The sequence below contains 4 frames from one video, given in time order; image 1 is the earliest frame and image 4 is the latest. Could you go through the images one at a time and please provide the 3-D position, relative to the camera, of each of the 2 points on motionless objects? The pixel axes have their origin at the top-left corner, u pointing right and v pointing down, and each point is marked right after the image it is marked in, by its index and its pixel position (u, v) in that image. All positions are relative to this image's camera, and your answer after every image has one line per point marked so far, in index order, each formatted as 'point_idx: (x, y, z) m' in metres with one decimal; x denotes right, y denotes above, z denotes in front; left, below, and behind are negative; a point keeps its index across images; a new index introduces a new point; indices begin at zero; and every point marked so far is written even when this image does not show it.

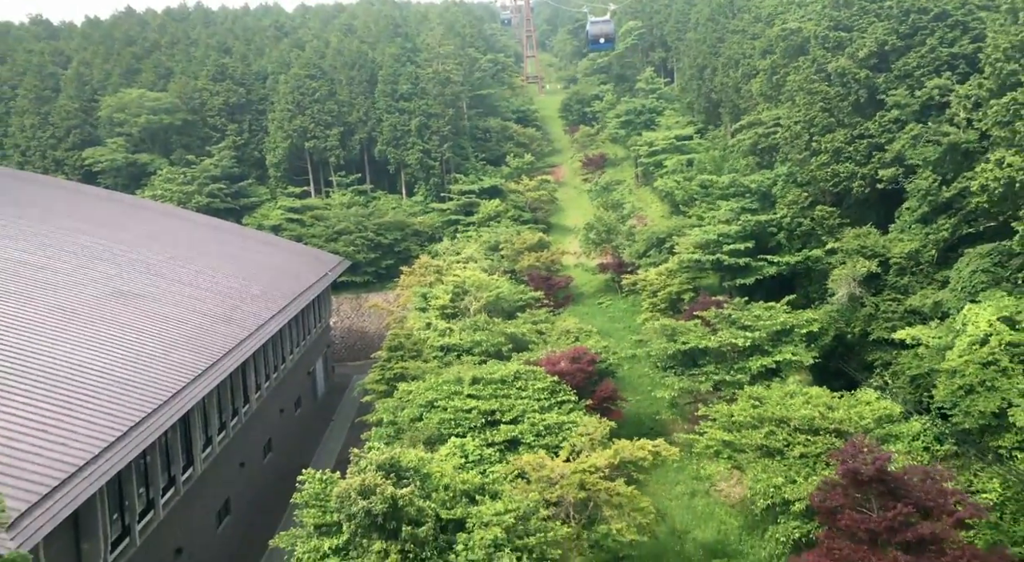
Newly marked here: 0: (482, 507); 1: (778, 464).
0: (-0.4, -2.9, +11.0) m
1: (+3.8, -2.6, +12.4) m
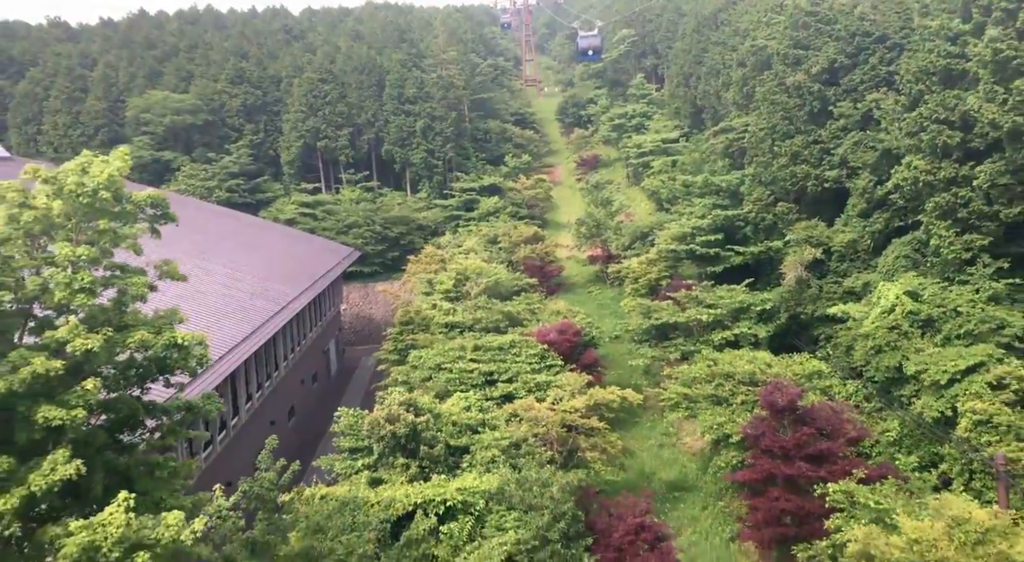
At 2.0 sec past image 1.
0: (-0.5, -2.5, +13.8) m
1: (+3.7, -2.2, +15.2) m
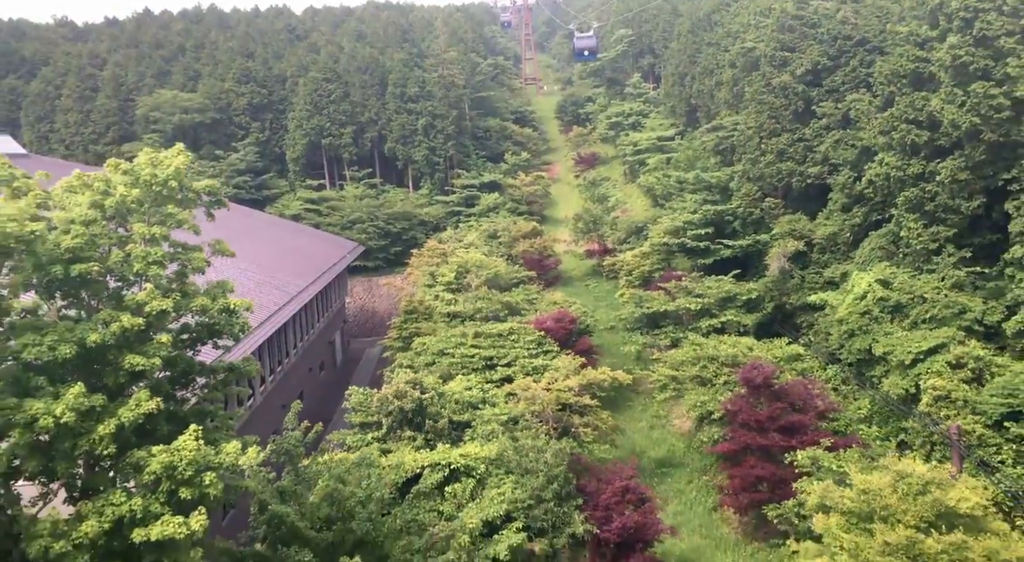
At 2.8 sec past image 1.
0: (-0.5, -2.3, +15.0) m
1: (+3.7, -2.0, +16.4) m
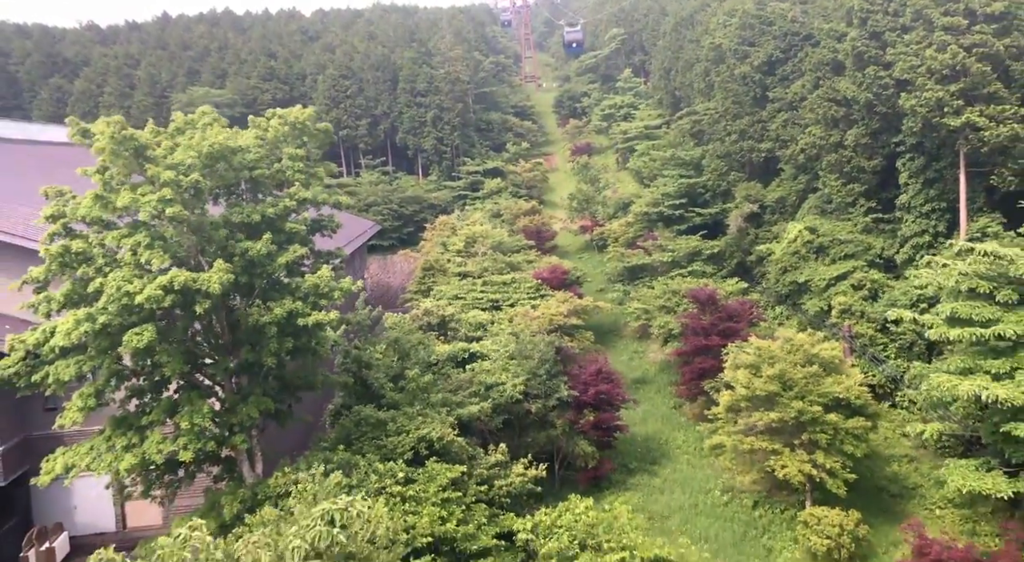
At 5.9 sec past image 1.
0: (-0.5, -1.1, +19.1) m
1: (+3.7, -0.8, +20.5) m
